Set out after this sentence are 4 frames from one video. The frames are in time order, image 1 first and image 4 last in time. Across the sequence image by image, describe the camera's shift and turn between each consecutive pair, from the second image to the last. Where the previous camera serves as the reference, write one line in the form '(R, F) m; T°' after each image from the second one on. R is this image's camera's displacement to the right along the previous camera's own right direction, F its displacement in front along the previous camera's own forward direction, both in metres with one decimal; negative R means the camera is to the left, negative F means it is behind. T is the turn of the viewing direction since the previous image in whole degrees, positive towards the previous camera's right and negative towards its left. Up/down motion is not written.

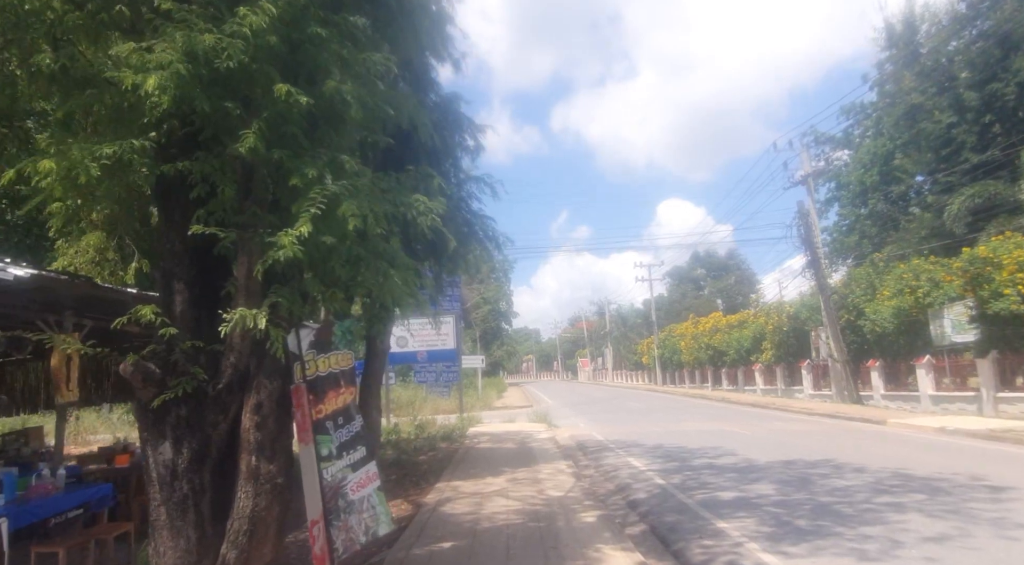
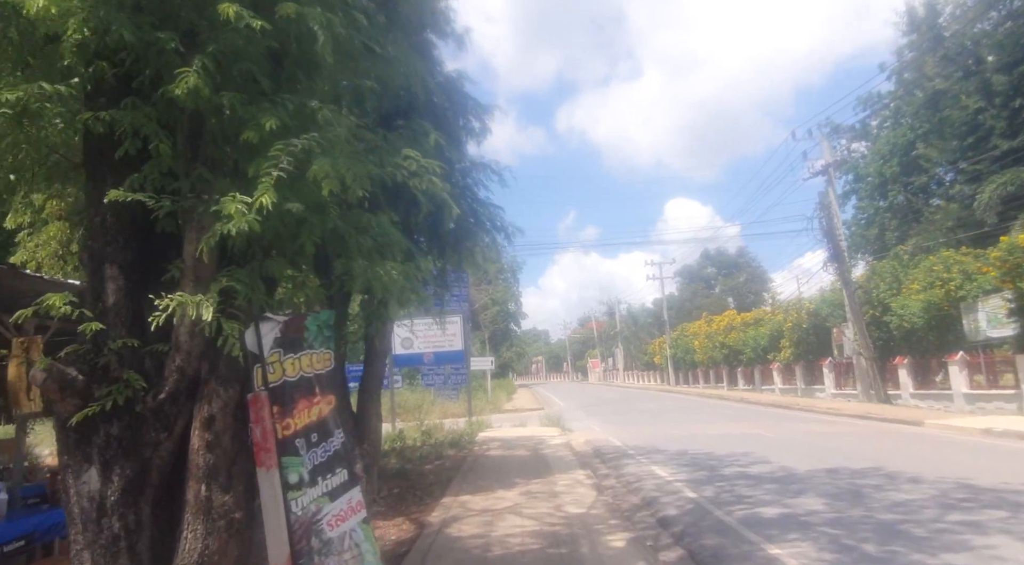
(0.0, +1.0) m; -1°
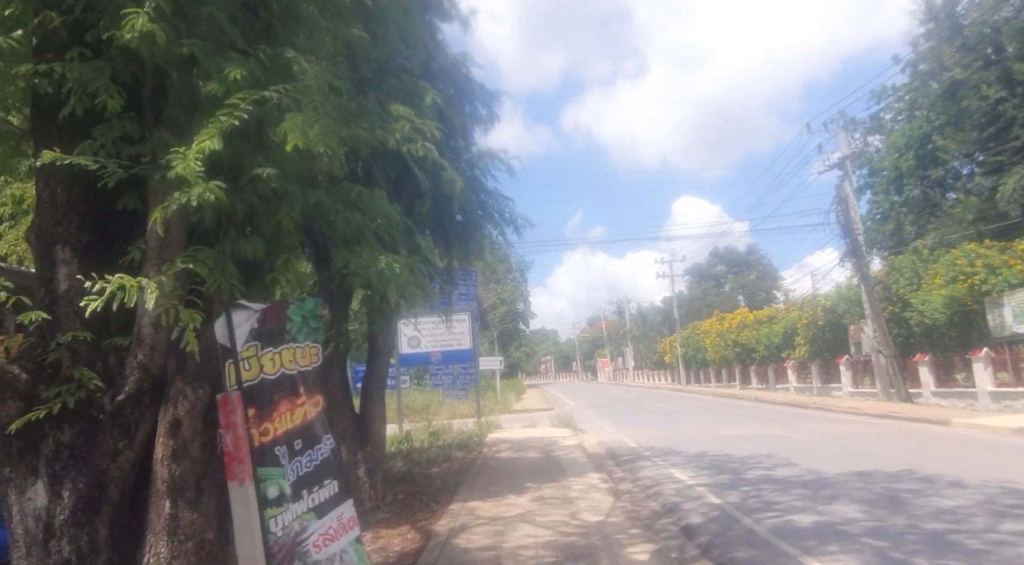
(0.0, +0.5) m; -1°
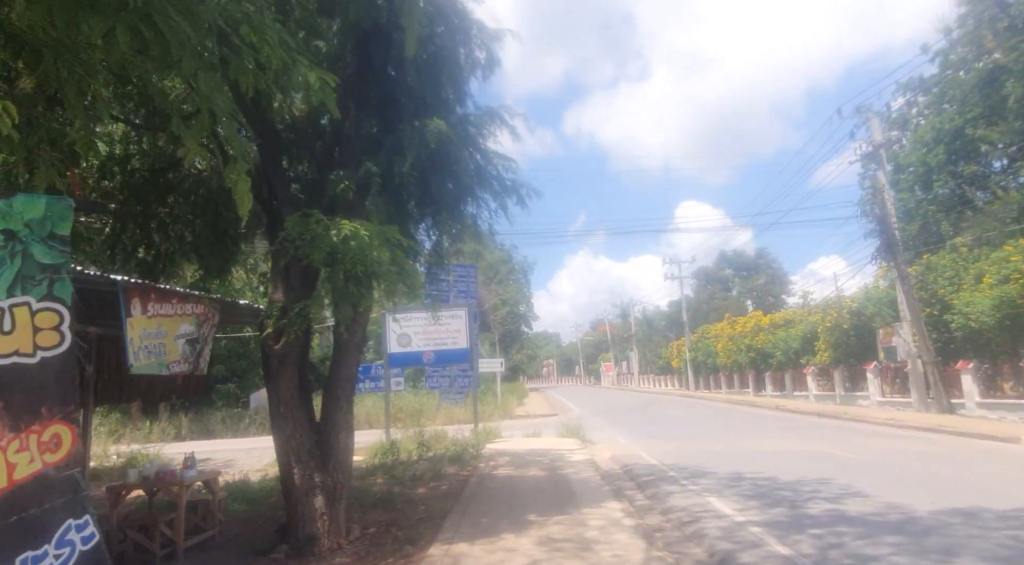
(0.0, +2.0) m; 0°
